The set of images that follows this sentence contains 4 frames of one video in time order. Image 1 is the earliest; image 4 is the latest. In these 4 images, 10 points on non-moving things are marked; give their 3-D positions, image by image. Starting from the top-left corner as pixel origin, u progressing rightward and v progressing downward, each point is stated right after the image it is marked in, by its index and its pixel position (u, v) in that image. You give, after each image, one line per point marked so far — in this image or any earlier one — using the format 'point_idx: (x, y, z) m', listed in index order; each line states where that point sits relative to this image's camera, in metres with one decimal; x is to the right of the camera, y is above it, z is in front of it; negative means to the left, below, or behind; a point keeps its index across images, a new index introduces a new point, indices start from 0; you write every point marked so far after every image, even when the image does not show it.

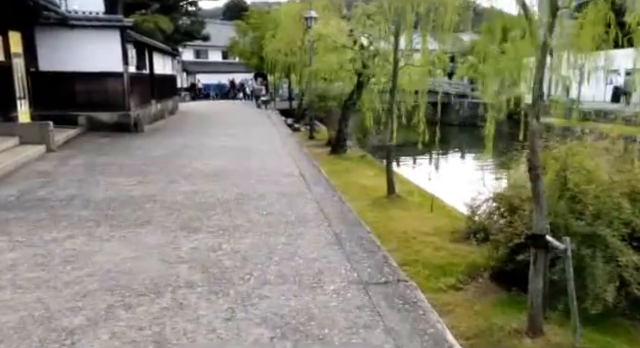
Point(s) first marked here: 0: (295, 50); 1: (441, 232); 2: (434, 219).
0: (-0.9, +4.0, +18.8) m
1: (+1.7, -0.7, +8.1) m
2: (+1.7, -0.6, +9.0) m
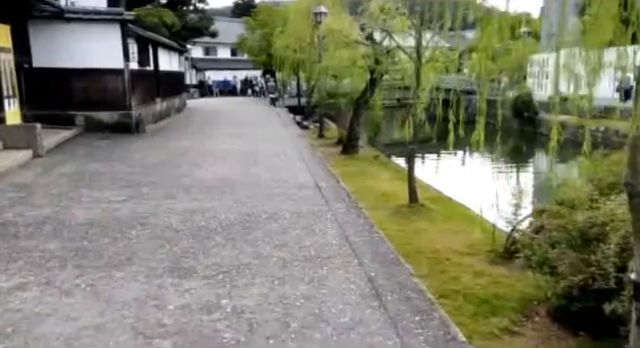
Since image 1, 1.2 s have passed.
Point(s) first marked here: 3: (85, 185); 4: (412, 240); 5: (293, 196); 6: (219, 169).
0: (-0.5, +3.9, +17.7) m
1: (+1.9, -0.8, +7.0) m
2: (+2.0, -0.7, +7.9) m
3: (-2.6, -0.1, +6.5) m
4: (+1.1, -0.8, +7.0) m
5: (-0.3, -0.2, +6.1) m
6: (-1.3, 0.0, +7.7) m
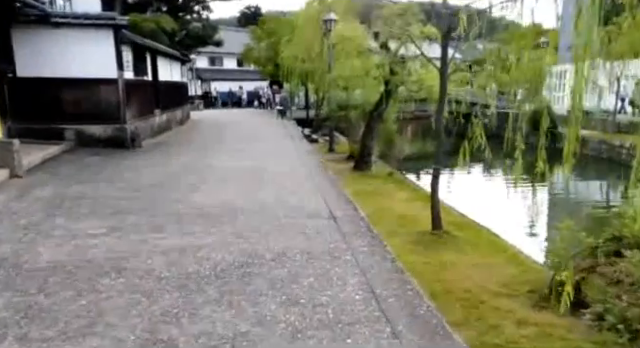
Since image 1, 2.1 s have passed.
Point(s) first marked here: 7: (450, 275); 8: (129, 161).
0: (-0.2, +3.4, +16.9) m
1: (+2.0, -1.1, +6.0) m
2: (+2.1, -1.0, +7.0) m
3: (-2.5, -0.4, +5.6) m
4: (+1.2, -1.0, +6.1) m
5: (-0.1, -0.5, +5.2) m
6: (-1.2, -0.2, +6.8) m
7: (+1.4, -1.1, +6.1) m
8: (-3.1, +0.2, +9.5) m
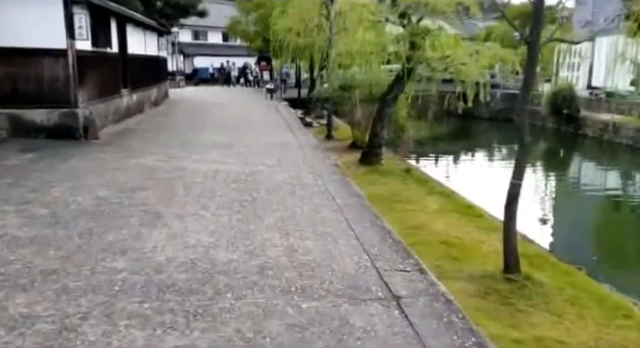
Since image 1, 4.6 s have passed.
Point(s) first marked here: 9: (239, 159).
0: (-0.2, +3.6, +14.2) m
1: (+2.3, -1.3, +3.6) m
2: (+2.3, -1.2, +4.5) m
3: (-2.2, -0.6, +3.1) m
4: (+1.5, -1.3, +3.6) m
5: (+0.1, -0.7, +2.7) m
6: (-0.9, -0.4, +4.3) m
7: (+1.6, -1.3, +3.6) m
8: (-2.9, +0.1, +6.9) m
9: (-1.0, +0.2, +7.8) m
